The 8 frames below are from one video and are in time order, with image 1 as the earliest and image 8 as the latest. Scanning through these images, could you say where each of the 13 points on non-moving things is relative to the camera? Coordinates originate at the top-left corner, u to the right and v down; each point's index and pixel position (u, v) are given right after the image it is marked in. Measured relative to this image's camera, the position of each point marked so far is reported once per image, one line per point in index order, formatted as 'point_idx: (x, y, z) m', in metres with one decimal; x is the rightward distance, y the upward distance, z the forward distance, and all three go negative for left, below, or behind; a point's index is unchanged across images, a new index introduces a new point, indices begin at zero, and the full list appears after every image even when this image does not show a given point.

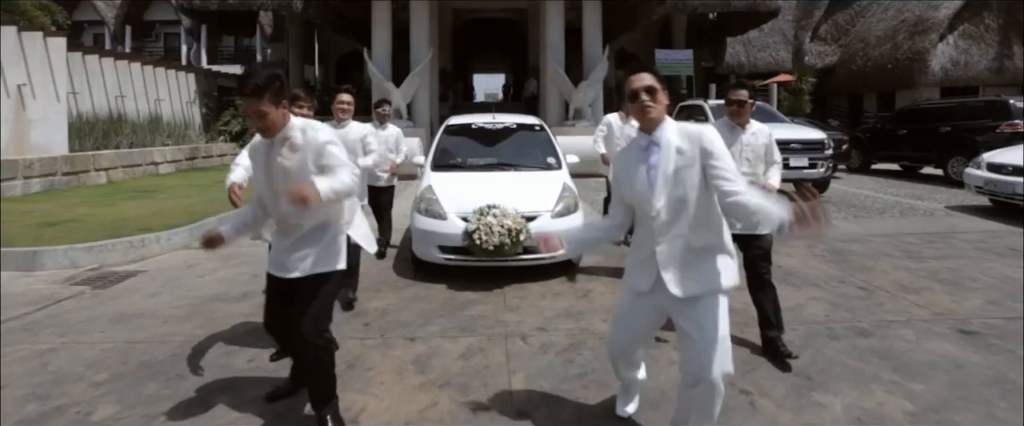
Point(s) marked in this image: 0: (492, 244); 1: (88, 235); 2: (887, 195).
0: (-0.3, -0.5, +5.9) m
1: (-6.9, -0.4, +8.0) m
2: (+9.5, +0.4, +12.4) m
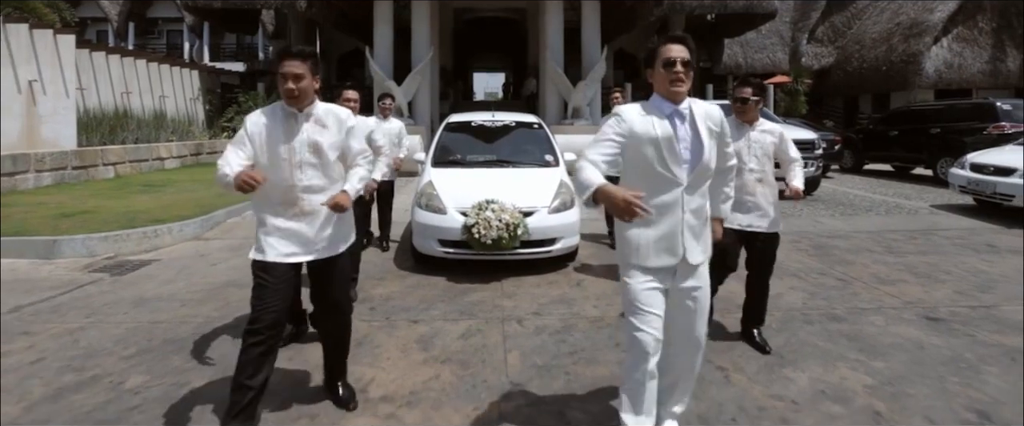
0: (-0.3, -0.5, +6.3) m
1: (-7.0, -0.2, +8.4) m
2: (+9.4, +0.5, +12.7) m
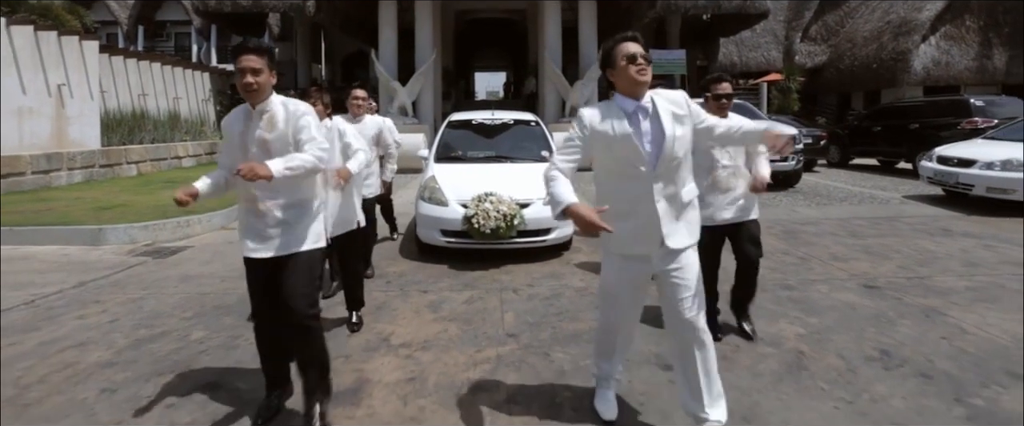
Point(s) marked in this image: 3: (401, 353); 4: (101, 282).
0: (-0.4, -0.3, +7.1) m
1: (-7.0, -0.1, +9.2) m
2: (+9.4, +0.7, +13.5) m
3: (-1.0, -1.2, +4.2) m
4: (-5.3, -0.9, +6.3) m
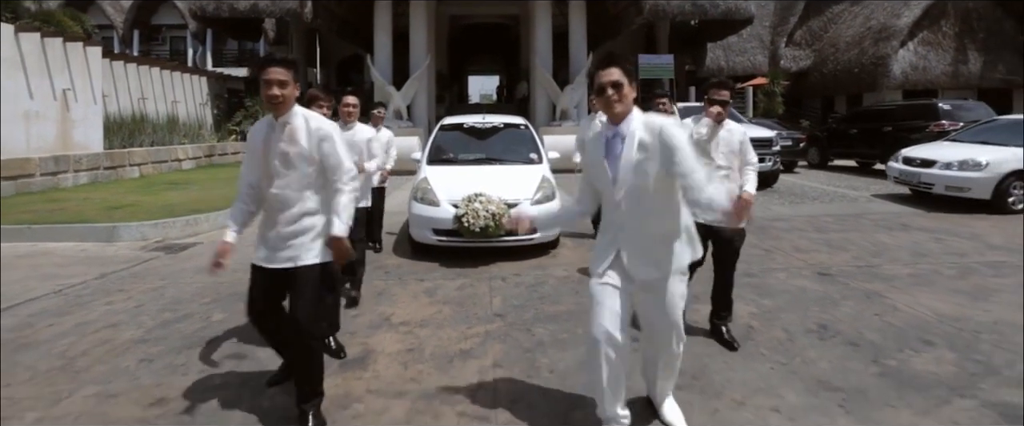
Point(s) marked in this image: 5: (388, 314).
0: (-0.5, -0.2, +7.7) m
1: (-7.2, -0.1, +9.7) m
2: (+9.2, +0.8, +14.2) m
3: (-1.1, -1.1, +4.8) m
4: (-5.5, -0.8, +6.9) m
5: (-1.3, -1.1, +5.2) m
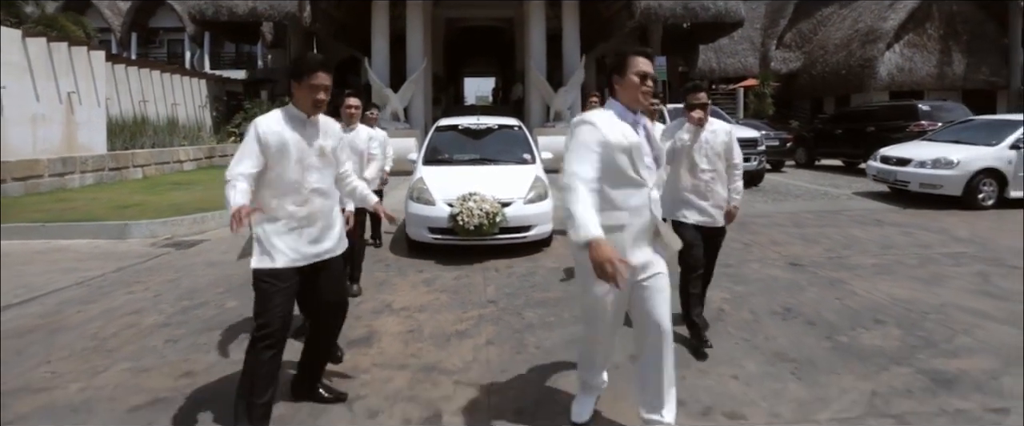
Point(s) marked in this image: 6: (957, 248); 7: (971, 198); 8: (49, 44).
0: (-0.6, -0.2, +8.1) m
1: (-7.3, 0.0, +10.1) m
2: (+9.0, +0.9, +14.7) m
3: (-1.2, -1.1, +5.2) m
4: (-5.6, -0.8, +7.3) m
5: (-1.4, -1.0, +5.7) m
6: (+6.9, -0.6, +7.6) m
7: (+10.1, +0.3, +10.8) m
8: (-13.6, +4.9, +14.4) m
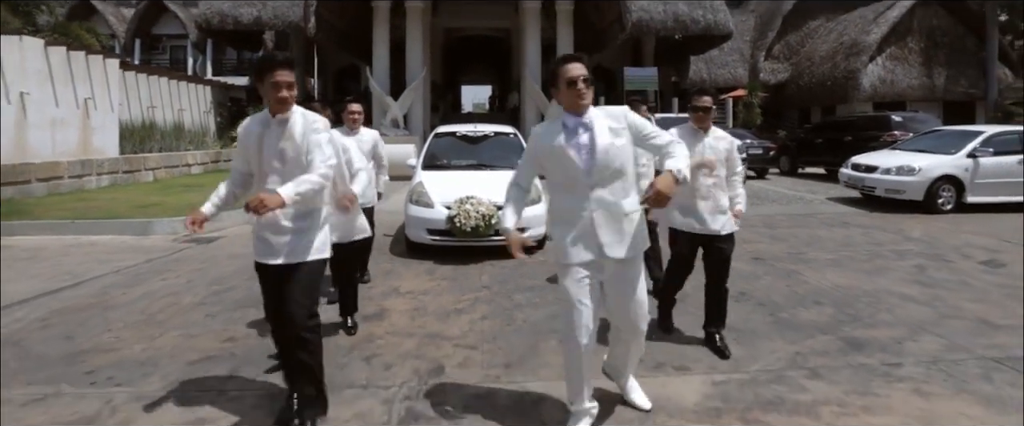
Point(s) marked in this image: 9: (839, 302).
0: (-0.7, -0.1, +8.9) m
1: (-7.4, 0.0, +10.9) m
2: (+8.9, +0.7, +15.6) m
3: (-1.3, -1.0, +6.0) m
4: (-5.7, -0.7, +8.0) m
5: (-1.5, -1.0, +6.4) m
6: (+6.7, -0.6, +8.4) m
7: (+10.0, +0.3, +11.7) m
8: (-13.7, +4.9, +15.2) m
9: (+3.8, -1.0, +5.7) m
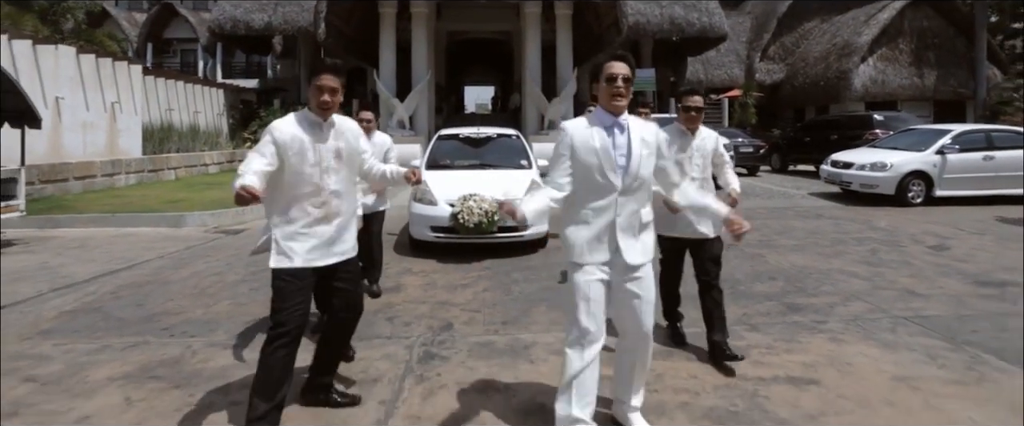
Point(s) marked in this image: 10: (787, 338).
0: (-0.8, 0.0, +9.8) m
1: (-7.4, +0.1, +11.9) m
2: (+8.9, +0.9, +16.5) m
3: (-1.3, -0.9, +7.0) m
4: (-5.7, -0.6, +9.0) m
5: (-1.5, -0.8, +7.4) m
6: (+6.7, -0.4, +9.3) m
7: (+10.0, +0.4, +12.6) m
8: (-13.7, +5.1, +16.2) m
9: (+3.8, -0.9, +6.6) m
10: (+2.6, -1.2, +4.7) m
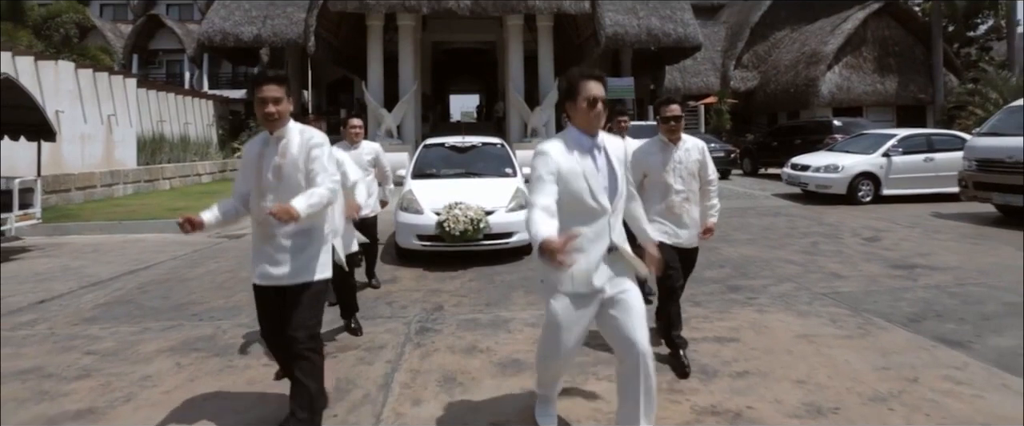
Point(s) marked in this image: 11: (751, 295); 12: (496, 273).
0: (-1.1, 0.0, +10.7) m
1: (-7.9, 0.0, +12.6) m
2: (+8.3, +0.9, +17.6) m
3: (-1.6, -0.9, +7.8) m
4: (-6.0, -0.7, +9.7) m
5: (-1.8, -0.8, +8.2) m
6: (+6.4, -0.3, +10.4) m
7: (+9.6, +0.5, +13.8) m
8: (-14.3, +4.7, +16.8) m
9: (+3.5, -0.8, +7.6) m
10: (+2.4, -1.1, +5.6) m
11: (+3.0, -1.0, +6.1) m
12: (-0.2, -0.9, +7.5) m
